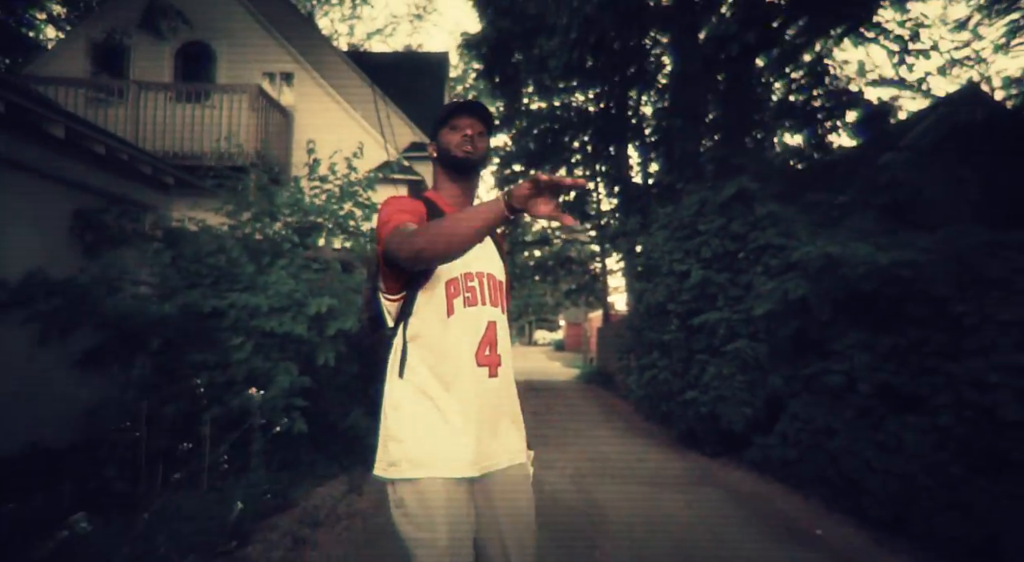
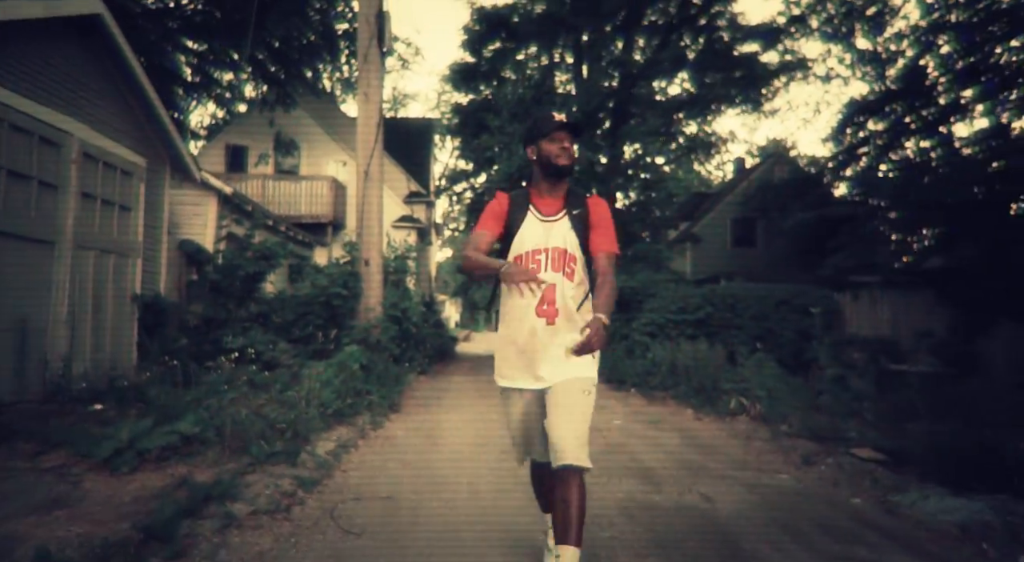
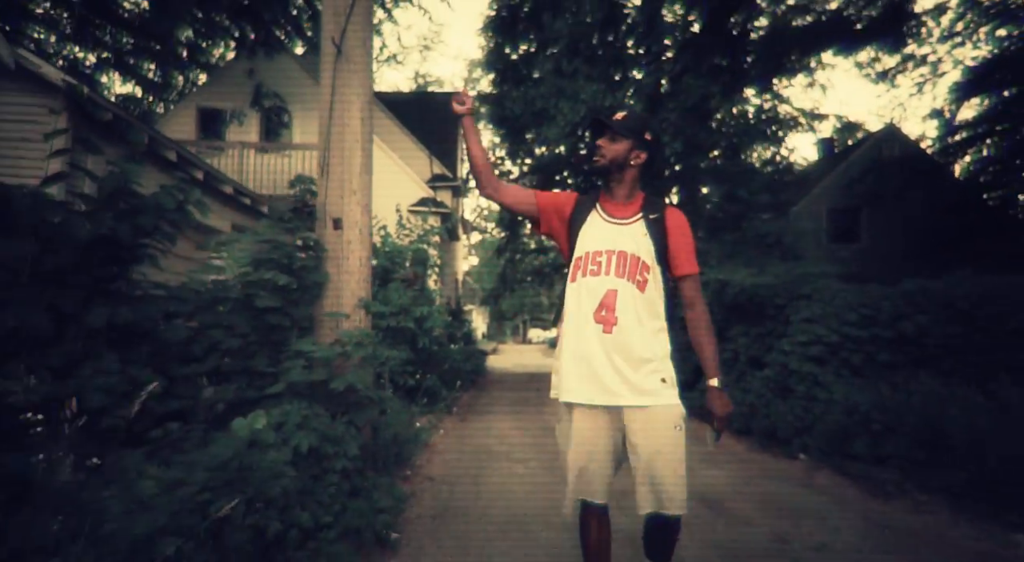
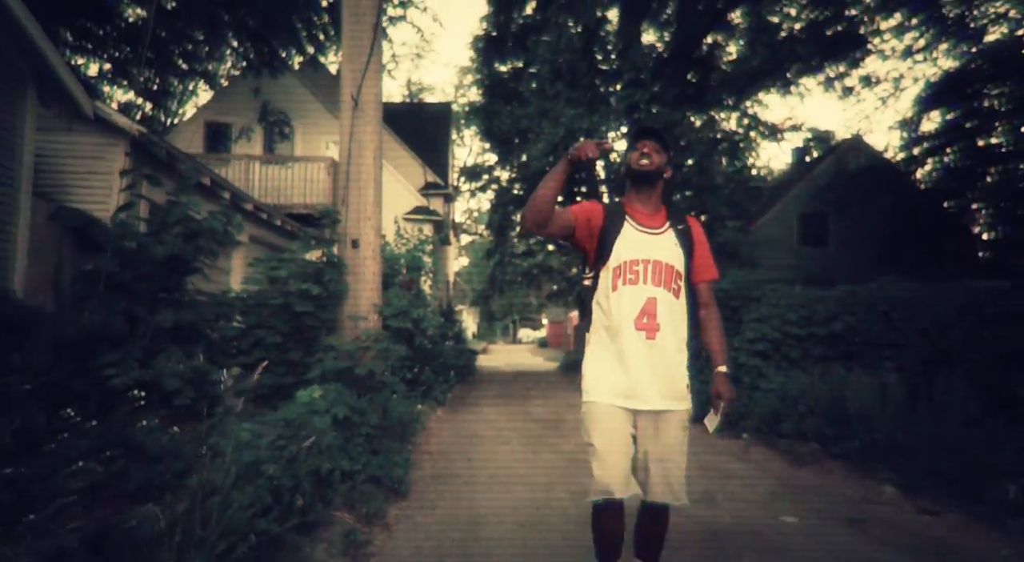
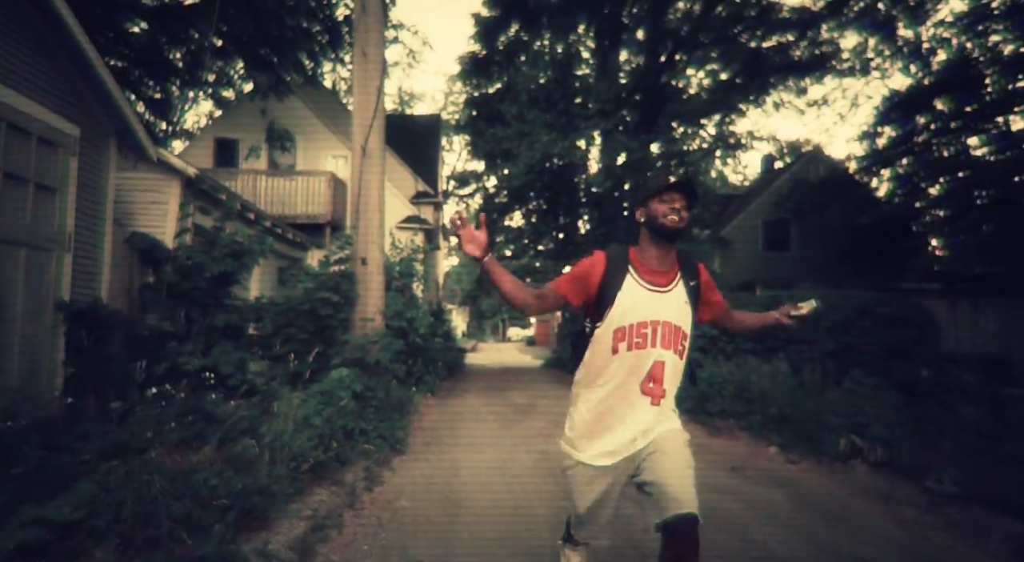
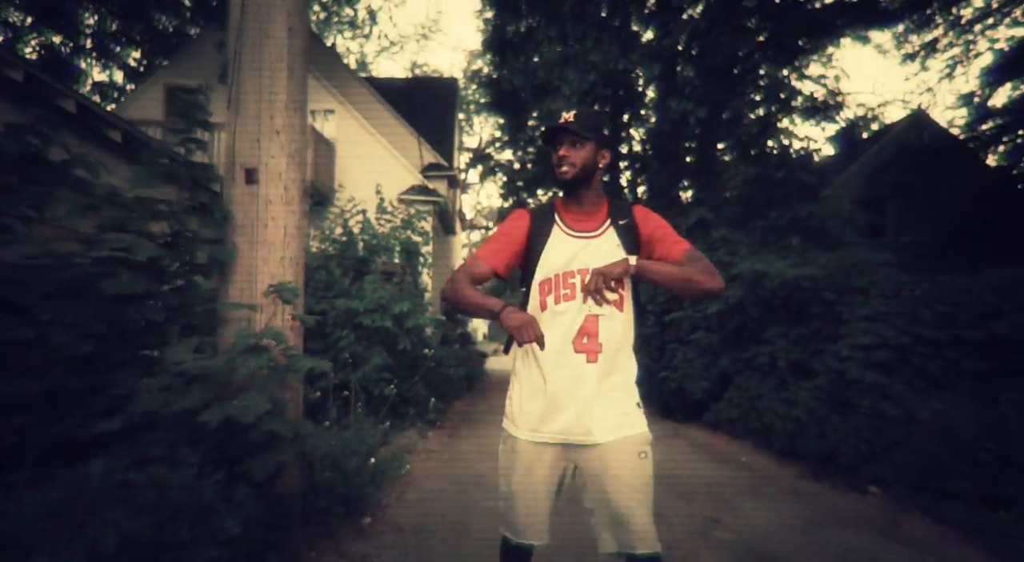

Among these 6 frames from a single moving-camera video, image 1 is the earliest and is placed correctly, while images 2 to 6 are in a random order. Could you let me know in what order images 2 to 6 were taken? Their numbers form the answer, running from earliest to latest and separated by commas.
6, 3, 4, 5, 2
